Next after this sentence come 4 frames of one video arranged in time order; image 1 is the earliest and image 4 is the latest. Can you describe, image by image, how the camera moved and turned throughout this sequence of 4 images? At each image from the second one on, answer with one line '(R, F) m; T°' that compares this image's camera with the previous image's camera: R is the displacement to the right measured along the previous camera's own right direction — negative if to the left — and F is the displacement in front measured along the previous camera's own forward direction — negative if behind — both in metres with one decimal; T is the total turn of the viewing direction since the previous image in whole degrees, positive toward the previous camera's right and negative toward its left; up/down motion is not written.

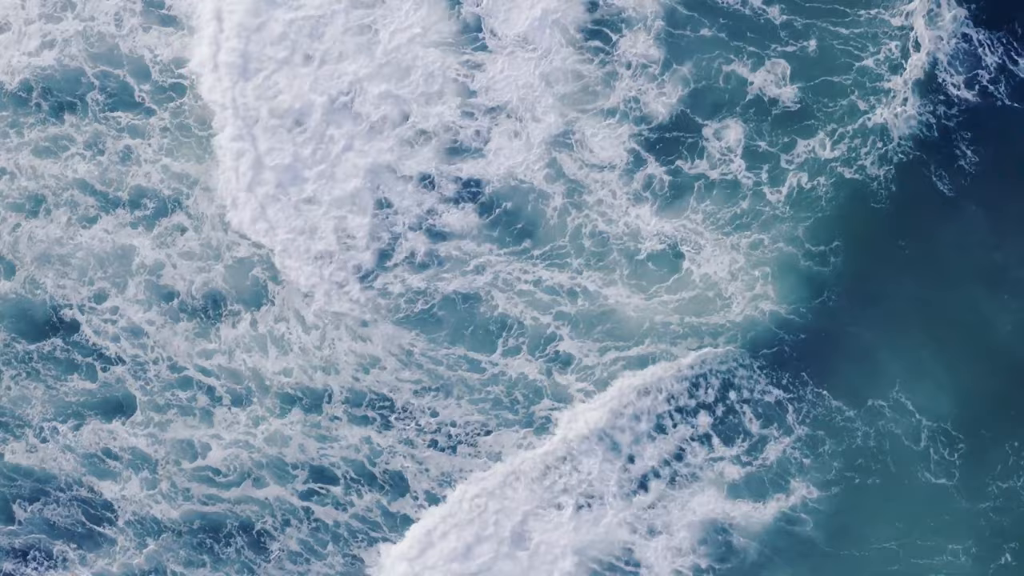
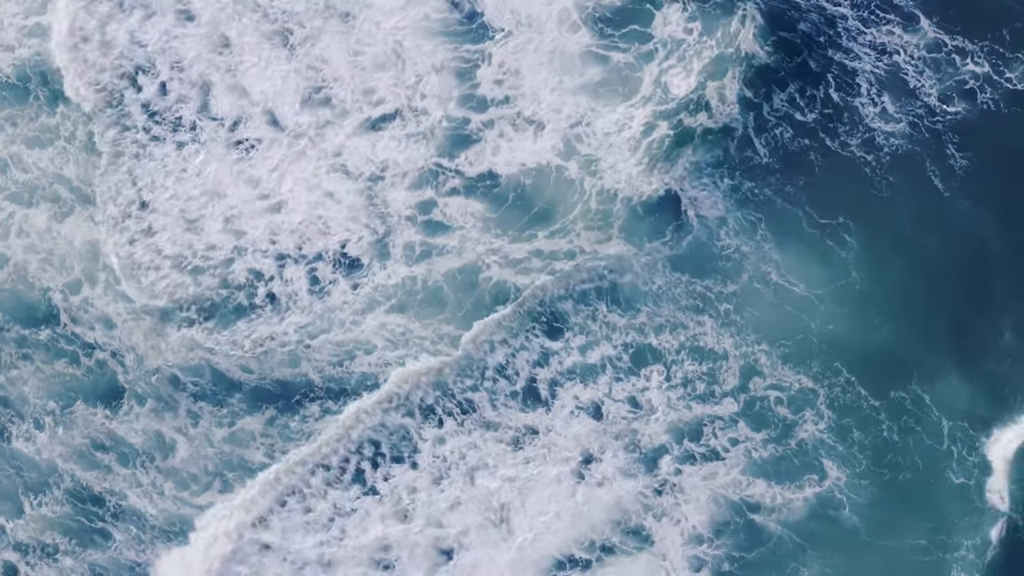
(+1.6, +2.3) m; -1°
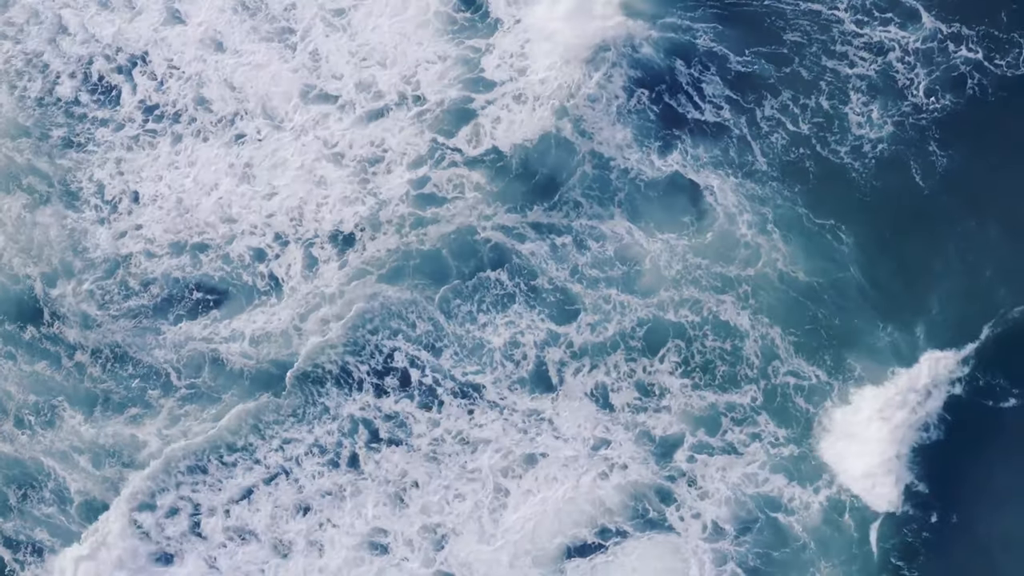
(-0.9, +0.7) m; +1°
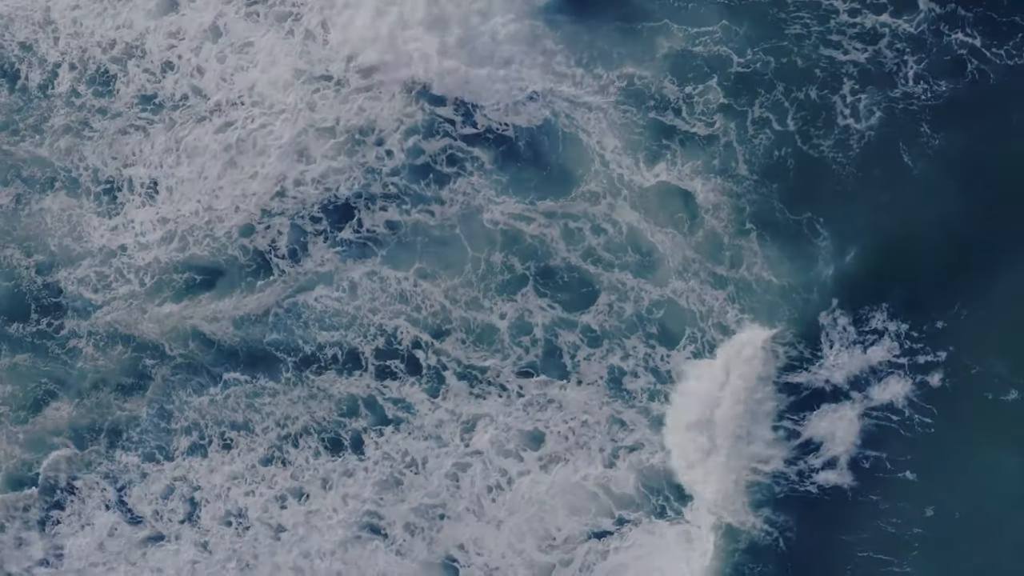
(-0.6, 0.0) m; 0°
